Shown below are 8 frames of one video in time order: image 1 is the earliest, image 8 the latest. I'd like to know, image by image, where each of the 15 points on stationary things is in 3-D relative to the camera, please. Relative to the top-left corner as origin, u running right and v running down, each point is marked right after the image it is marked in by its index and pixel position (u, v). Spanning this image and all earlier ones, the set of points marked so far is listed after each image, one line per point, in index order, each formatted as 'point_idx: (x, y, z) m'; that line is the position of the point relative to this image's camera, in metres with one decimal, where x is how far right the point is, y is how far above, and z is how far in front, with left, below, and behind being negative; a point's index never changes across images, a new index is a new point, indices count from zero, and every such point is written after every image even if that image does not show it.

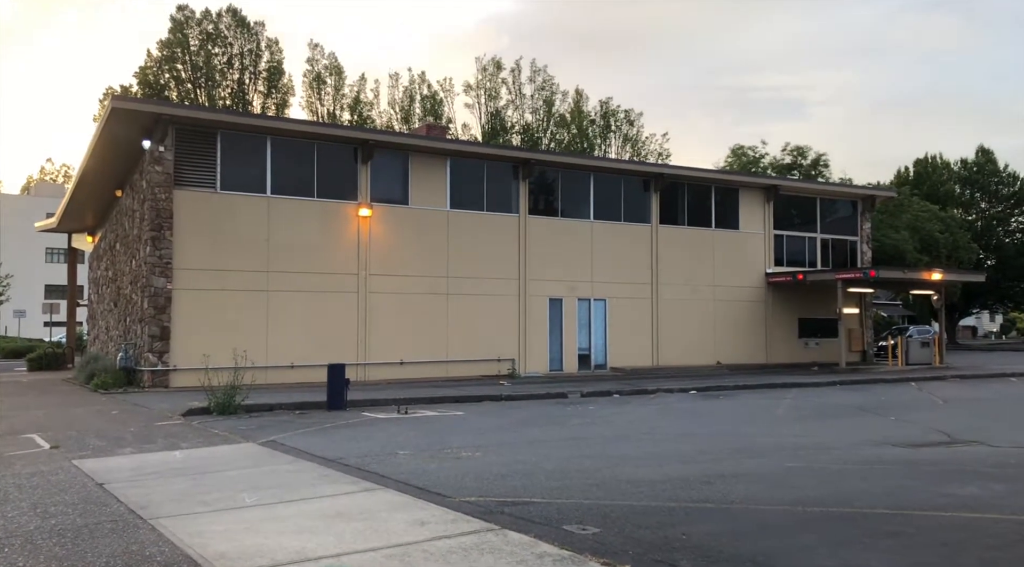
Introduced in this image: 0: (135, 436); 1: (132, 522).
0: (-5.7, -2.3, +12.6) m
1: (-3.2, -2.0, +7.1) m
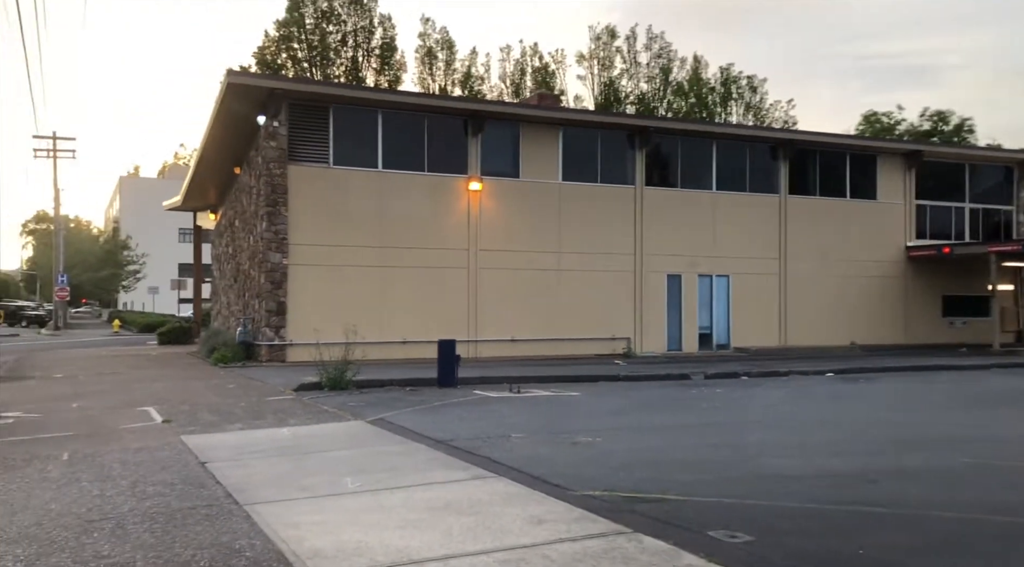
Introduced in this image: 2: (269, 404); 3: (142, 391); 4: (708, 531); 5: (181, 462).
0: (-4.0, -1.9, +12.3) m
1: (-2.2, -1.8, +6.5) m
2: (-3.9, -1.9, +13.2) m
3: (-7.0, -2.0, +15.7) m
4: (+1.4, -1.7, +5.8) m
5: (-3.4, -1.8, +8.4) m
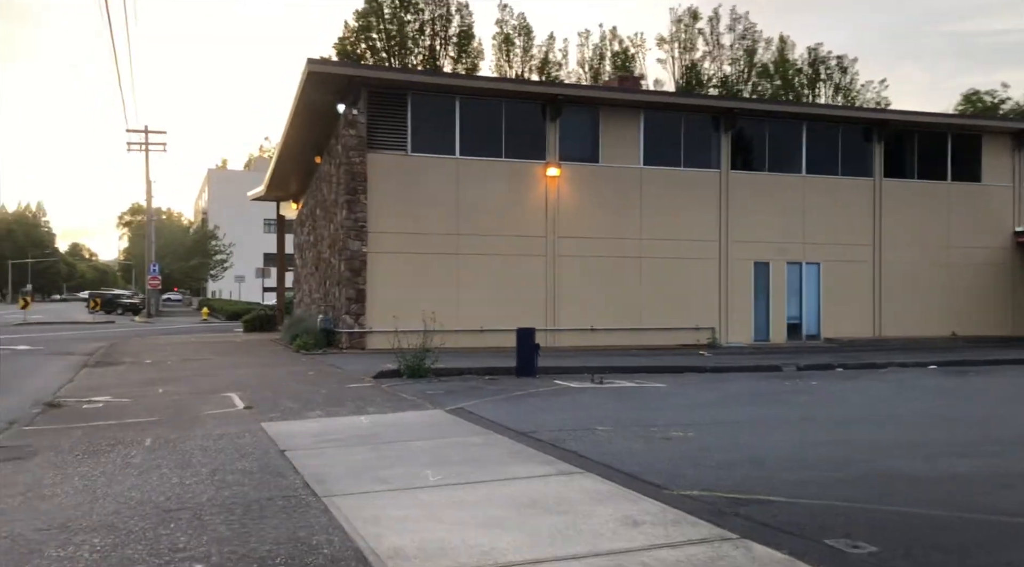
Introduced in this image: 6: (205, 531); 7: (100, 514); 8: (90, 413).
0: (-2.8, -1.7, +12.2) m
1: (-1.6, -1.6, +6.3) m
2: (-2.6, -1.7, +13.0) m
3: (-5.5, -1.8, +15.9) m
4: (+2.0, -1.6, +5.2) m
5: (-2.5, -1.7, +8.2) m
6: (-2.0, -1.6, +5.4) m
7: (-3.0, -1.7, +5.9) m
8: (-5.8, -1.8, +11.4) m
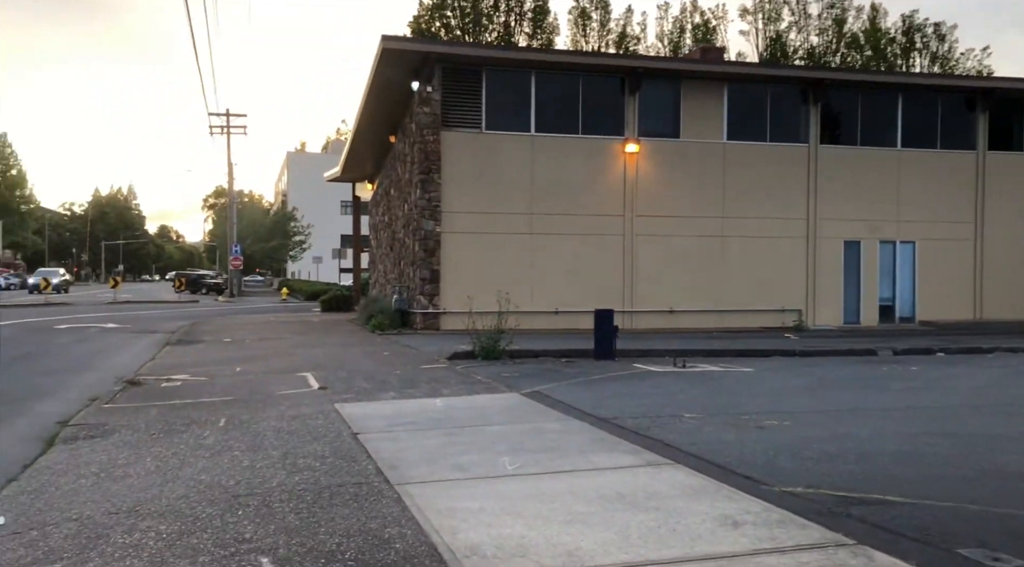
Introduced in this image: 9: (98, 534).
0: (-1.6, -1.4, +12.0) m
1: (-1.0, -1.5, +5.9) m
2: (-1.4, -1.4, +12.8) m
3: (-4.0, -1.4, +15.9) m
4: (+2.5, -1.5, +4.6) m
5: (-1.7, -1.4, +8.0) m
6: (-1.5, -1.5, +5.2) m
7: (-2.4, -1.5, +5.7) m
8: (-4.7, -1.5, +11.4) m
9: (-2.5, -1.5, +5.1) m
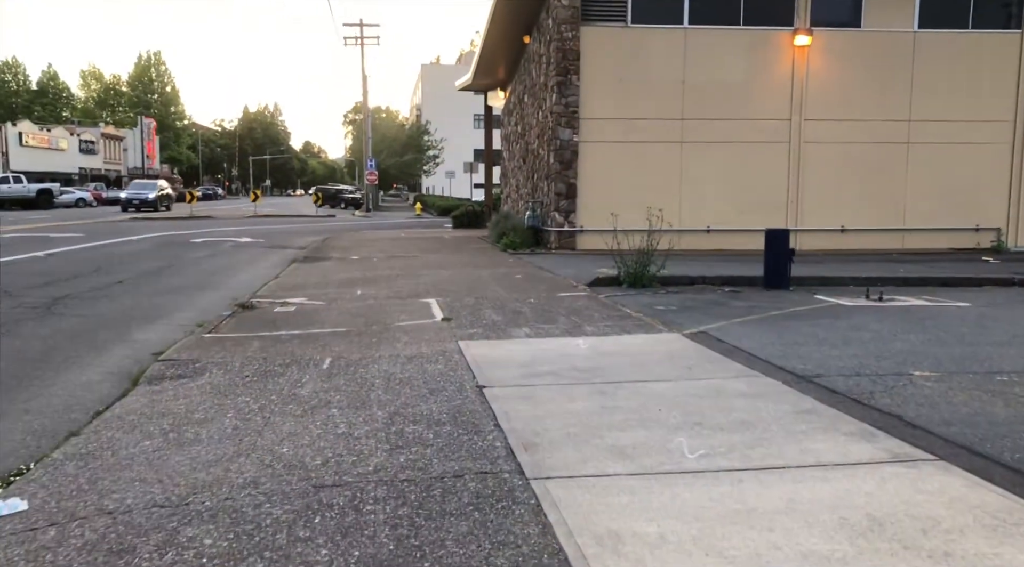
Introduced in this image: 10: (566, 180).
0: (+0.3, -0.3, +10.3) m
1: (0.0, -1.0, +4.2) m
2: (+0.7, -0.2, +11.0) m
3: (-1.5, +0.1, +14.5) m
4: (+3.1, -1.2, +2.4) m
5: (-0.4, -0.8, +6.4) m
6: (-0.7, -1.1, +3.6) m
7: (-1.4, -1.0, +4.3) m
8: (-2.9, -0.4, +10.3) m
9: (-1.7, -1.1, +3.7) m
10: (+1.3, +2.5, +19.8) m
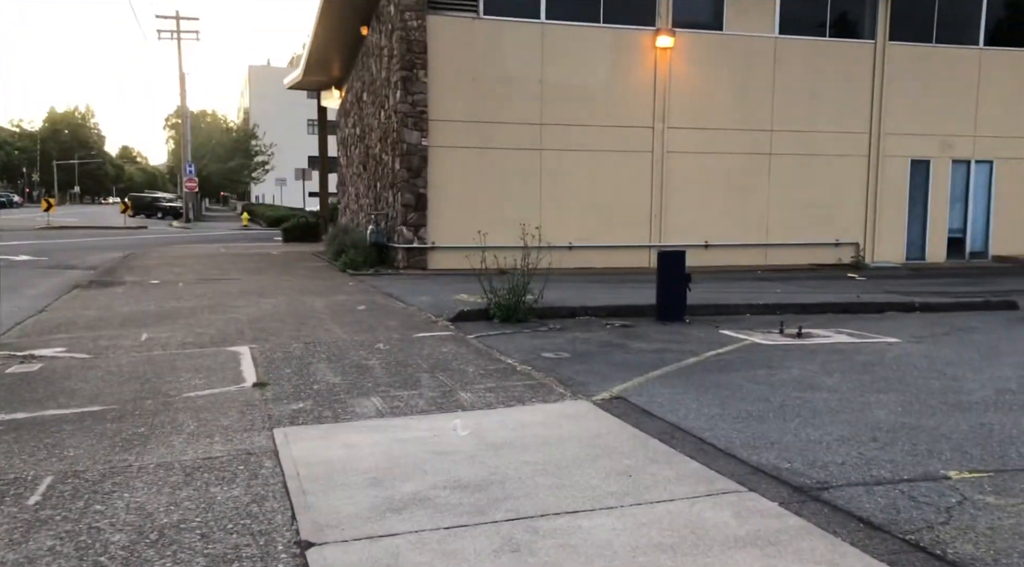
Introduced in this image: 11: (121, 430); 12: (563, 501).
0: (-1.2, -0.7, +7.6) m
1: (-0.3, -1.4, +1.7) m
2: (-0.9, -0.7, +8.5) m
3: (-3.7, -0.4, +11.5) m
4: (+3.2, -1.5, +0.4) m
5: (-1.1, -1.2, +3.7) m
6: (-0.8, -1.4, +0.9) m
7: (-1.7, -1.4, +1.4) m
8: (-4.3, -0.9, +7.0) m
9: (-1.9, -1.5, +0.8) m
10: (-2.0, +2.0, +17.2) m
11: (-2.7, -1.0, +5.6) m
12: (+0.3, -1.1, +4.2) m
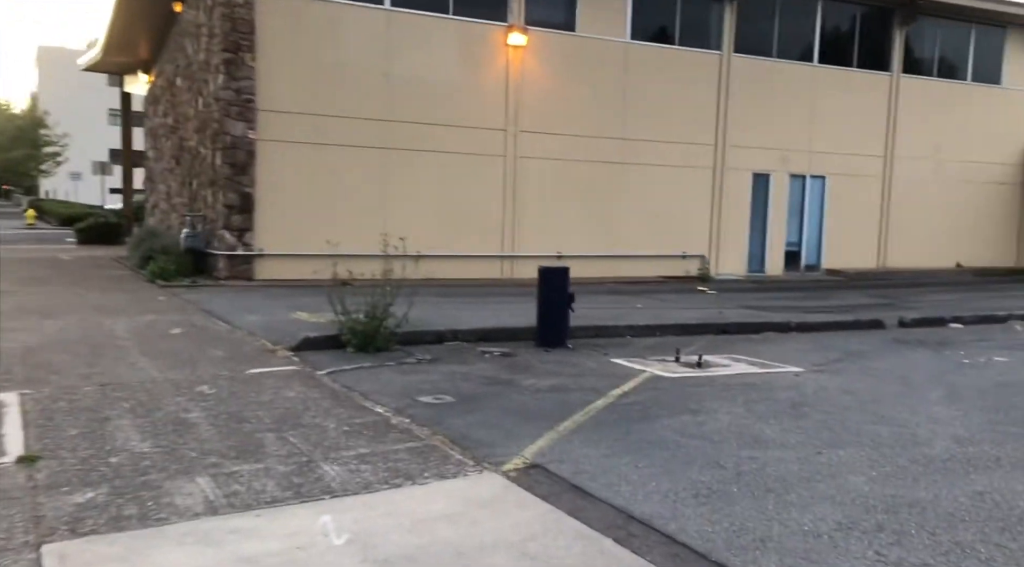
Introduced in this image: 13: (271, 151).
0: (-2.1, -1.0, +5.8) m
1: (0.0, -1.5, +0.1) m
2: (-2.0, -0.9, +6.6) m
3: (-5.4, -0.6, +9.0) m
4: (+3.7, -1.7, -0.4) m
5: (-1.2, -1.3, +1.9) m
6: (-0.3, -1.6, -0.7) m
7: (-1.3, -1.6, -0.4) m
8: (-5.0, -1.1, +4.5) m
9: (-1.3, -1.7, -1.1) m
10: (-4.9, +1.7, +15.0) m
11: (-3.1, -1.2, +3.5) m
12: (0.0, -1.3, +2.8) m
13: (-4.4, +2.5, +15.2) m
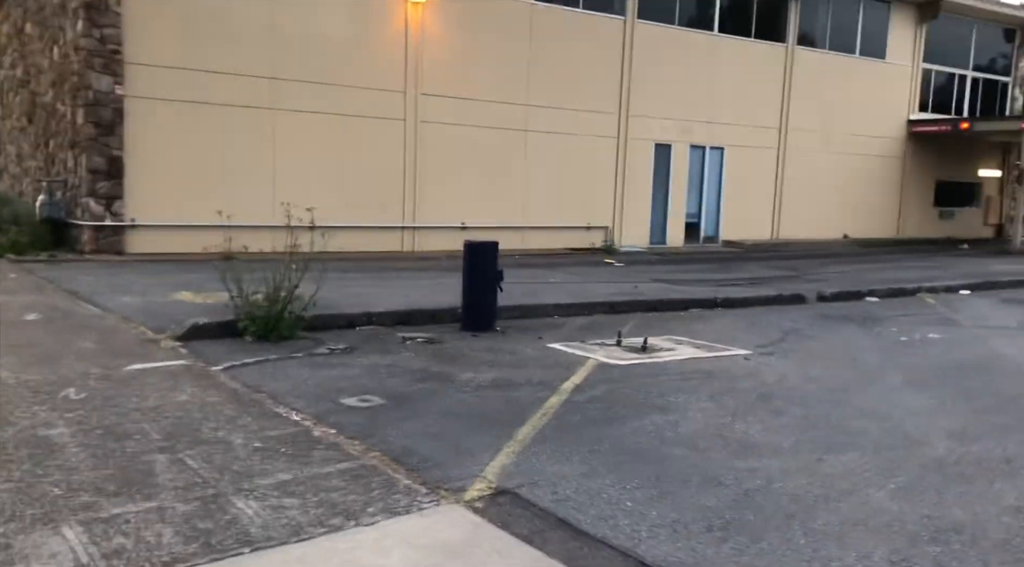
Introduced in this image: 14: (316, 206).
0: (-2.4, -0.9, +4.6) m
1: (+0.5, -1.6, -0.7) m
2: (-2.4, -0.8, +5.4) m
3: (-6.1, -0.4, +7.3) m
4: (+4.2, -1.8, -0.7) m
5: (-1.0, -1.4, +0.9) m
6: (+0.3, -1.8, -1.6) m
7: (-0.7, -1.7, -1.4) m
8: (-5.1, -1.1, +2.9) m
9: (-0.6, -1.8, -2.1) m
10: (-6.4, +2.1, +13.1) m
11: (-3.1, -1.2, +2.2) m
12: (+0.1, -1.3, +1.9) m
13: (-6.0, +2.9, +13.4) m
14: (-3.6, +1.5, +15.3) m
